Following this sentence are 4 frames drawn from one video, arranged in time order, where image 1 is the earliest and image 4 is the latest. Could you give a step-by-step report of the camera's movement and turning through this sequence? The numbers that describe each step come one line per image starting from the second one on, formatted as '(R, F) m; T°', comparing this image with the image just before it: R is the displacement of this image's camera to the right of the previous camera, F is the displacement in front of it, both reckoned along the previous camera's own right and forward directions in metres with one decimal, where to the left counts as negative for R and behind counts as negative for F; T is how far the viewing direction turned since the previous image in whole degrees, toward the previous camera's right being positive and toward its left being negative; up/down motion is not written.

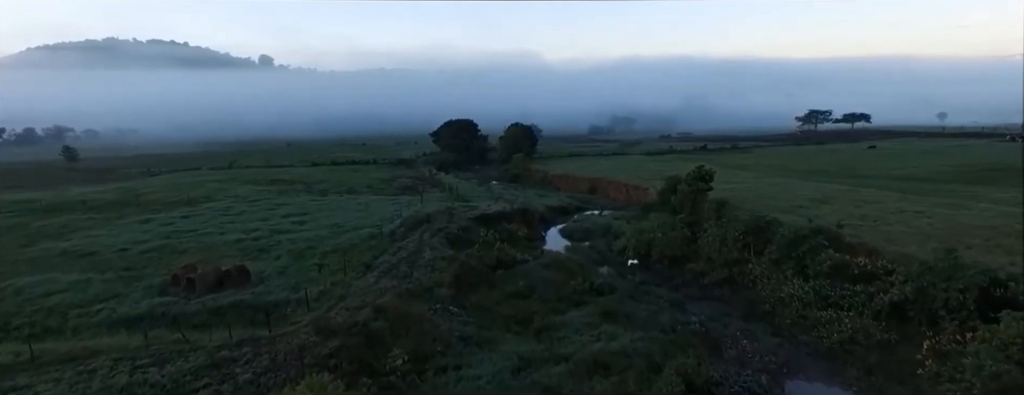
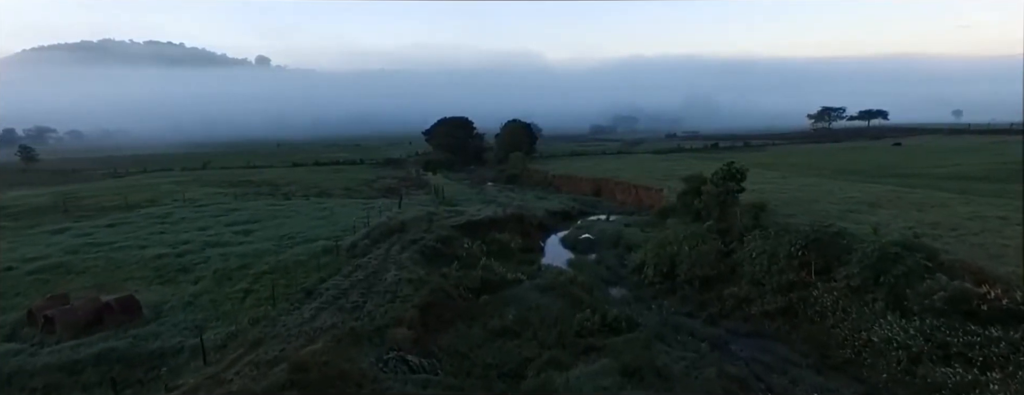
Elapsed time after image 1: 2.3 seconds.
(+0.4, +5.1) m; 0°
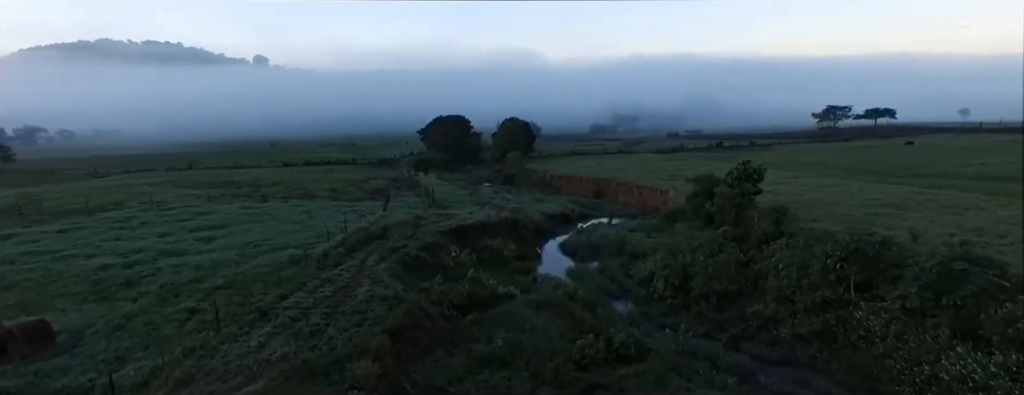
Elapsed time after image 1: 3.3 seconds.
(+0.2, +2.4) m; 0°
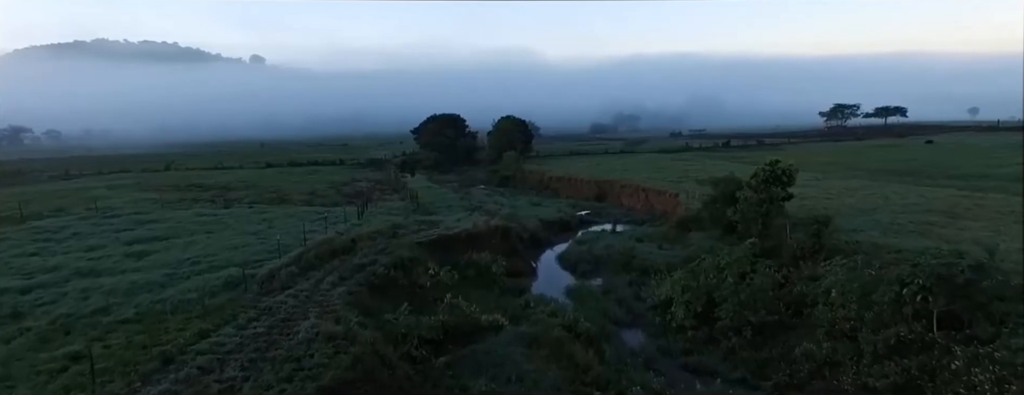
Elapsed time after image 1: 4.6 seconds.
(+0.3, +3.3) m; 0°
